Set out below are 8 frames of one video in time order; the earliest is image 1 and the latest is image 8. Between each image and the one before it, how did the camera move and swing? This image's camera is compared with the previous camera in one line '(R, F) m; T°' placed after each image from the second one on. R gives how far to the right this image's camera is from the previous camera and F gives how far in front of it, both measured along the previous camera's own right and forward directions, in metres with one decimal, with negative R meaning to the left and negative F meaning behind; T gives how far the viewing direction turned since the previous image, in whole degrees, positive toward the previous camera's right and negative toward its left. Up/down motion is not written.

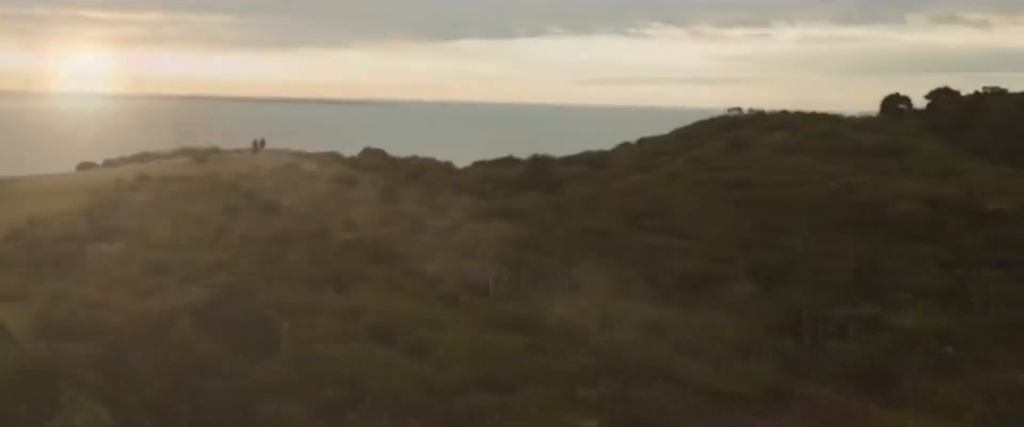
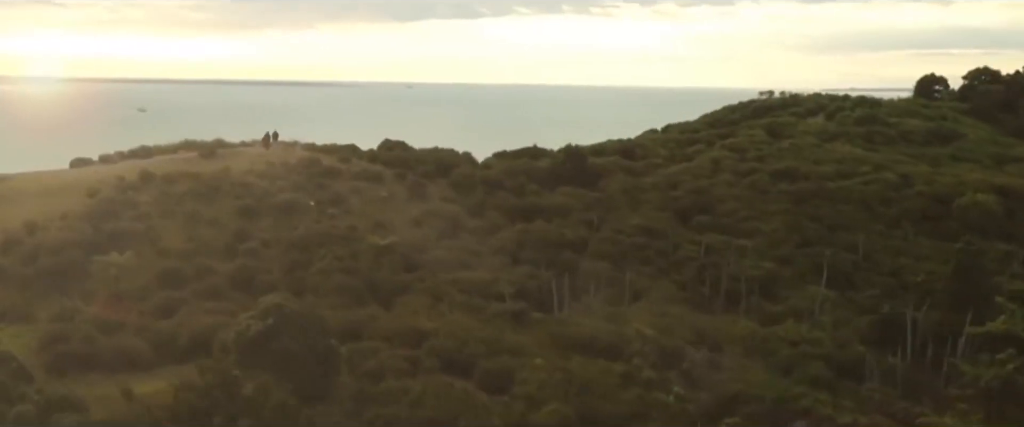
(-1.4, +2.2) m; +1°
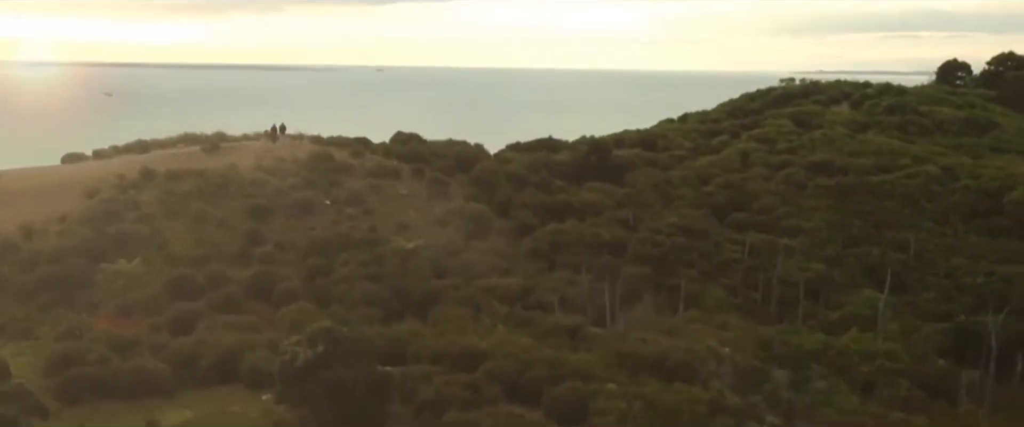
(-1.0, +1.5) m; +1°
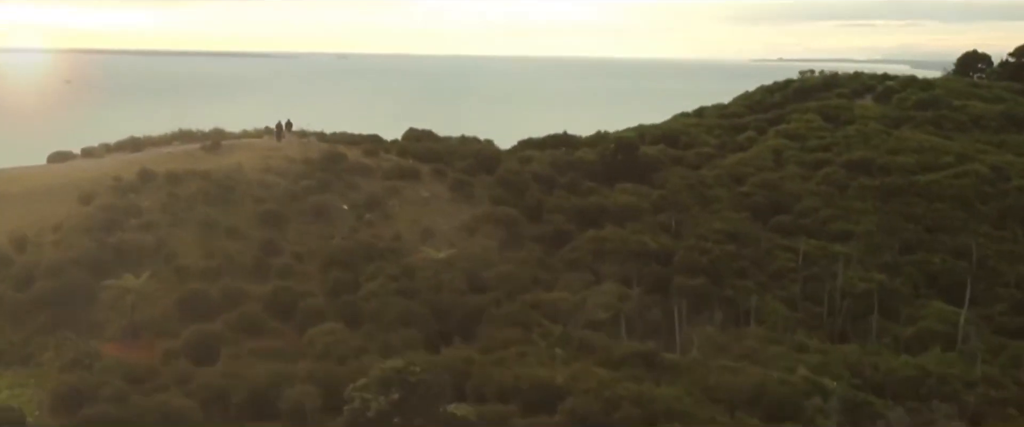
(-1.2, +1.7) m; +2°
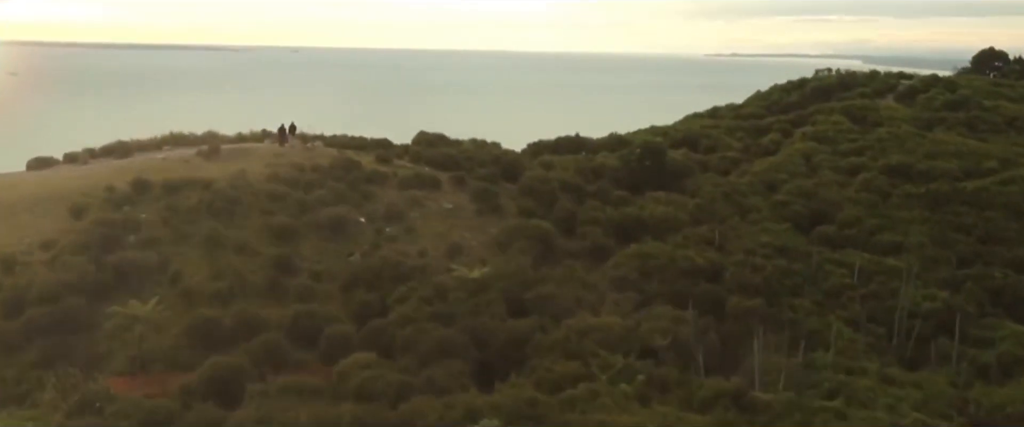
(-1.1, +1.7) m; +2°
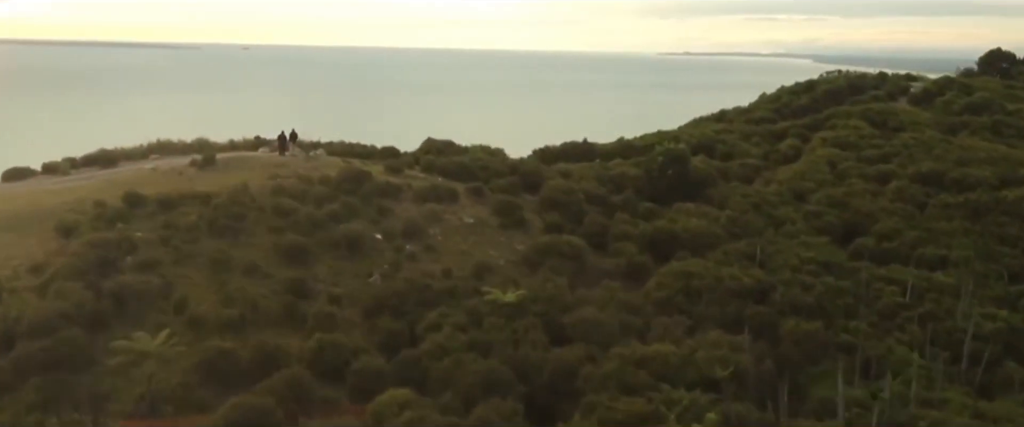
(-1.1, +1.4) m; +2°
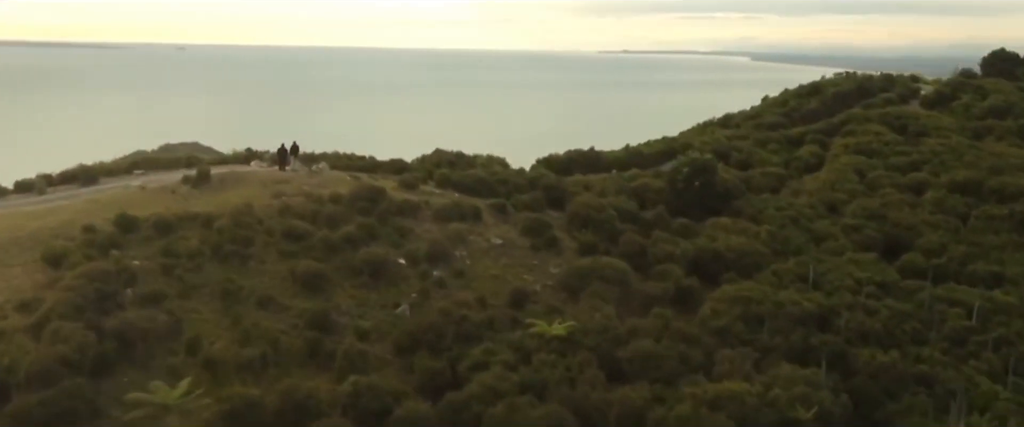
(-1.2, +1.6) m; +3°
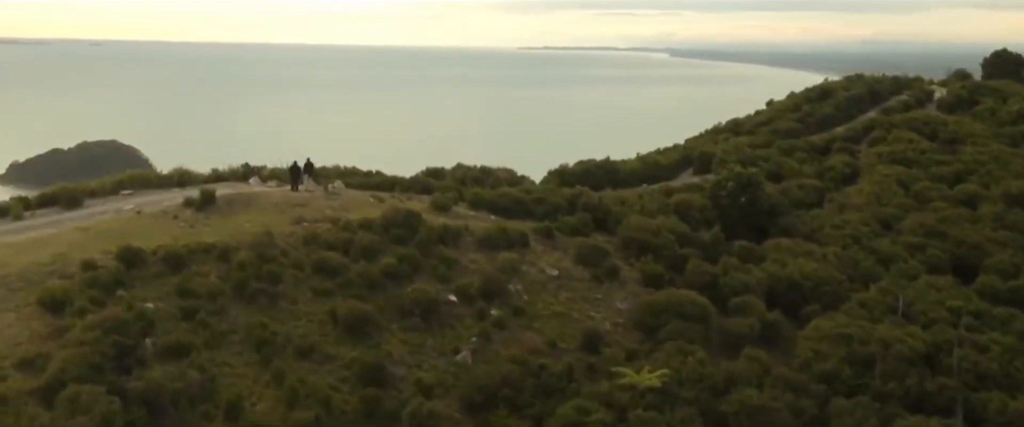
(-1.6, +2.0) m; +4°
